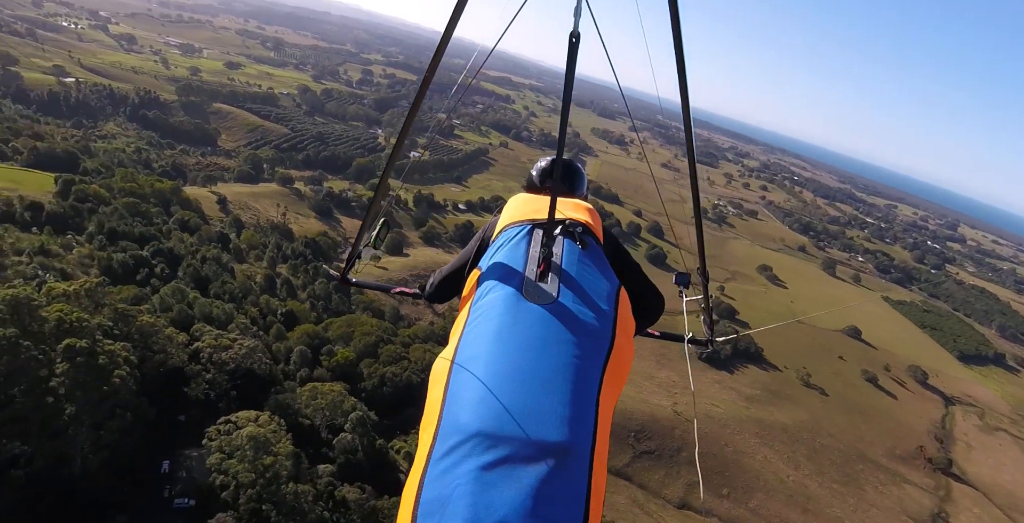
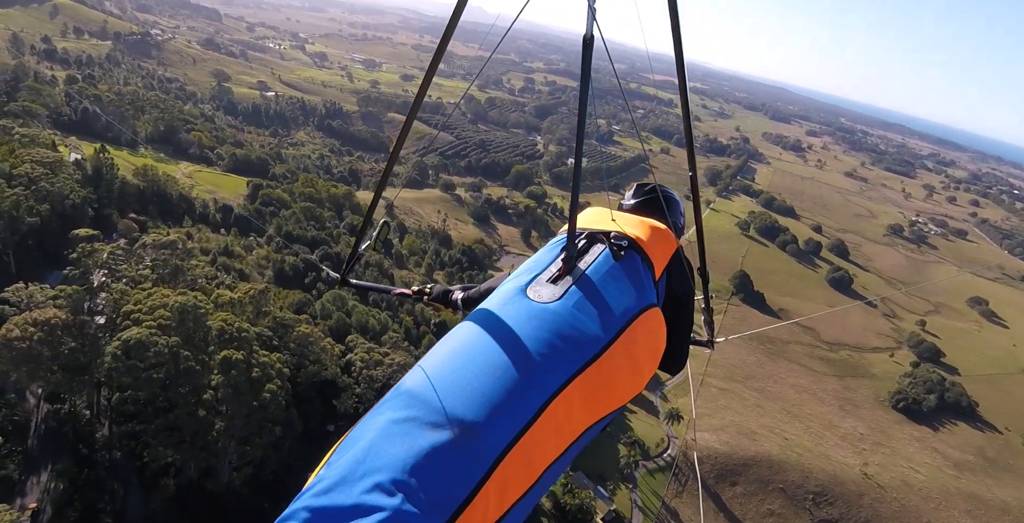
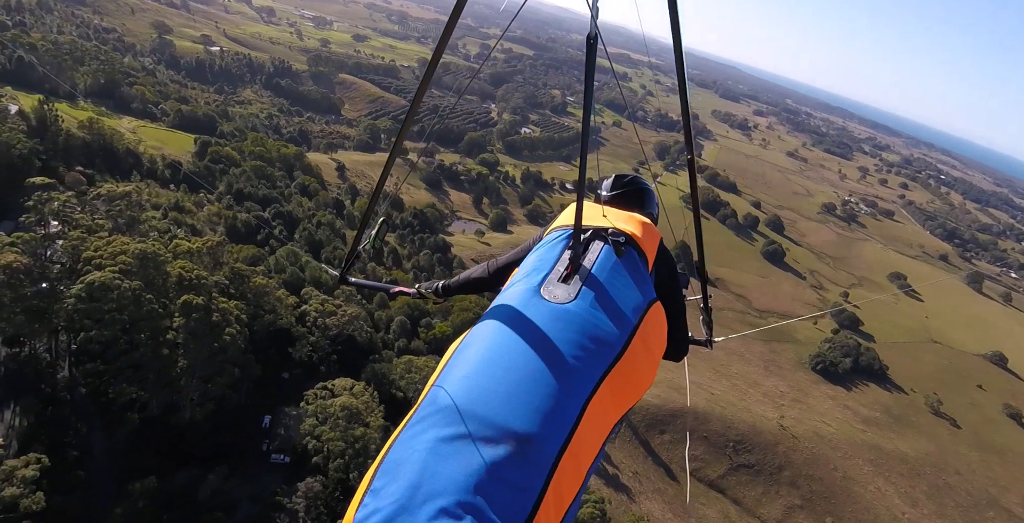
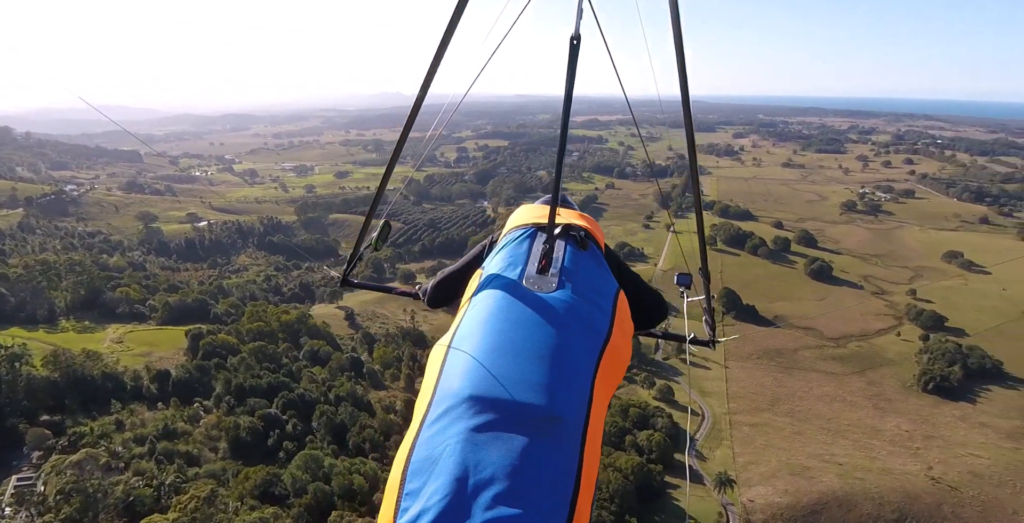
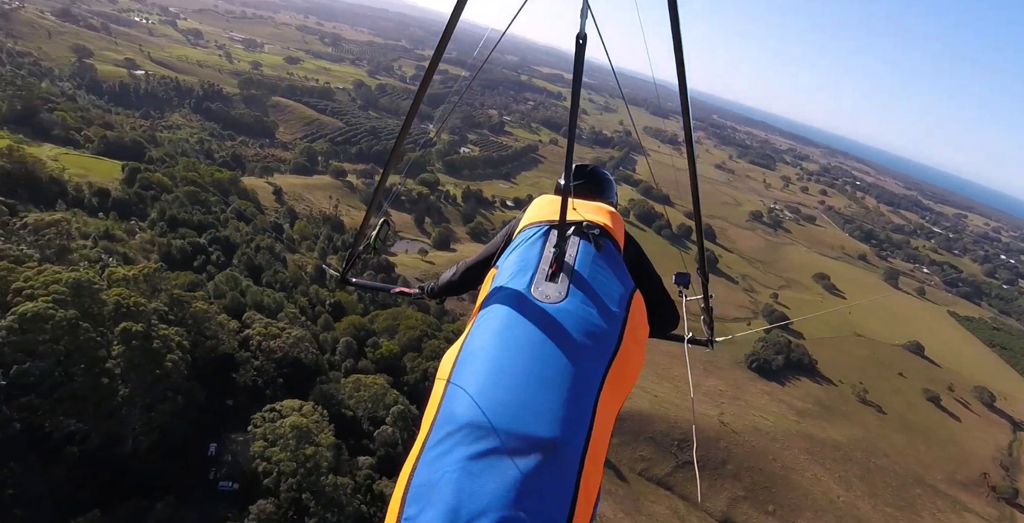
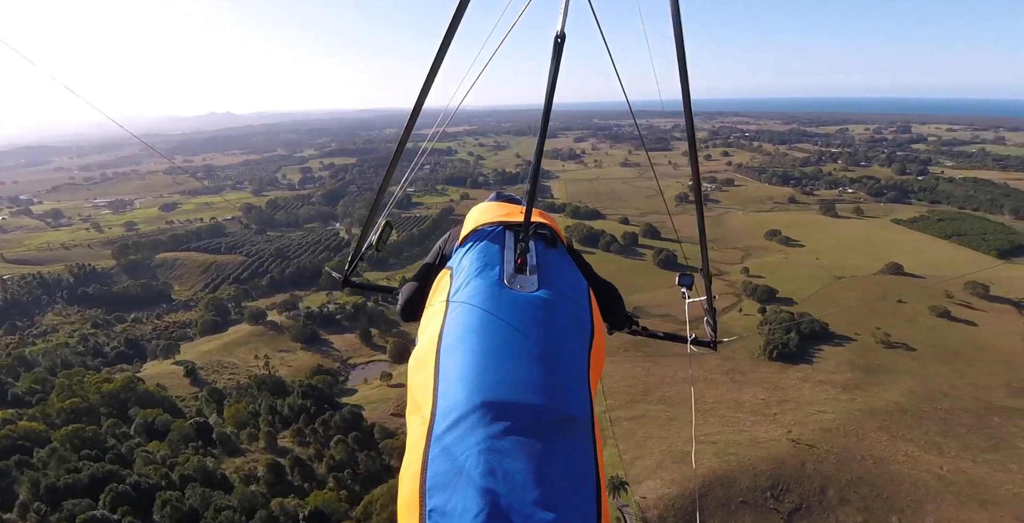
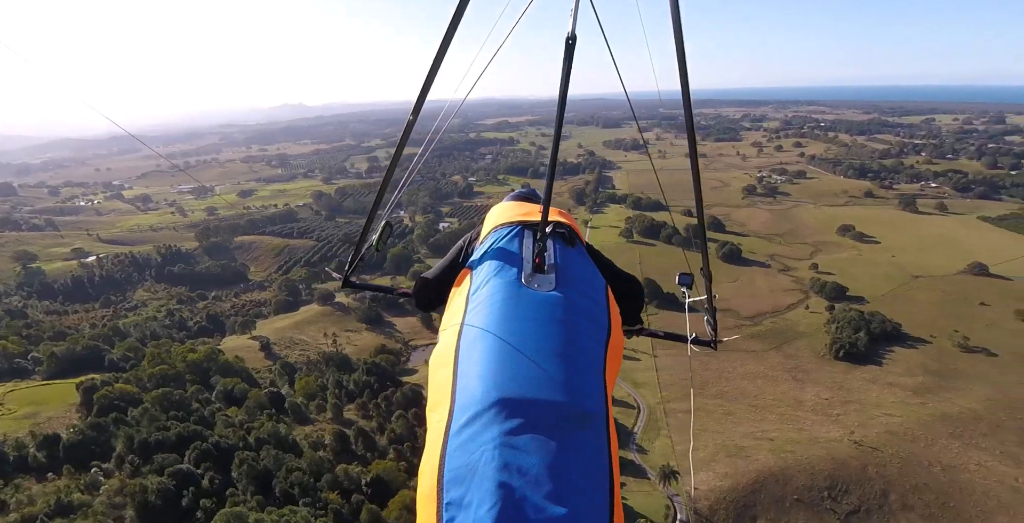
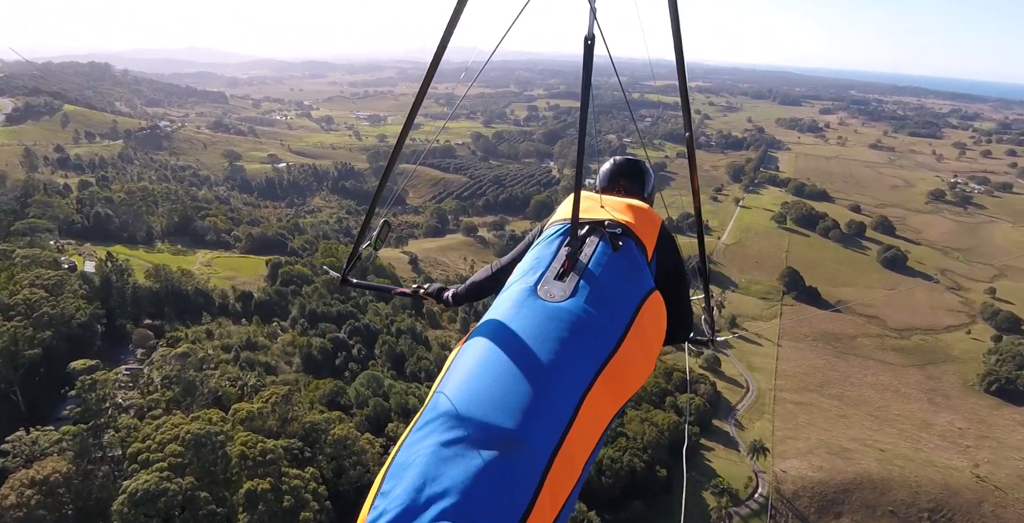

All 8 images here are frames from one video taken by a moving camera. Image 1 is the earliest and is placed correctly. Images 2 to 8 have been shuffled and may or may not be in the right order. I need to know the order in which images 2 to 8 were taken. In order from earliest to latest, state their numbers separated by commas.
5, 3, 2, 8, 4, 7, 6
